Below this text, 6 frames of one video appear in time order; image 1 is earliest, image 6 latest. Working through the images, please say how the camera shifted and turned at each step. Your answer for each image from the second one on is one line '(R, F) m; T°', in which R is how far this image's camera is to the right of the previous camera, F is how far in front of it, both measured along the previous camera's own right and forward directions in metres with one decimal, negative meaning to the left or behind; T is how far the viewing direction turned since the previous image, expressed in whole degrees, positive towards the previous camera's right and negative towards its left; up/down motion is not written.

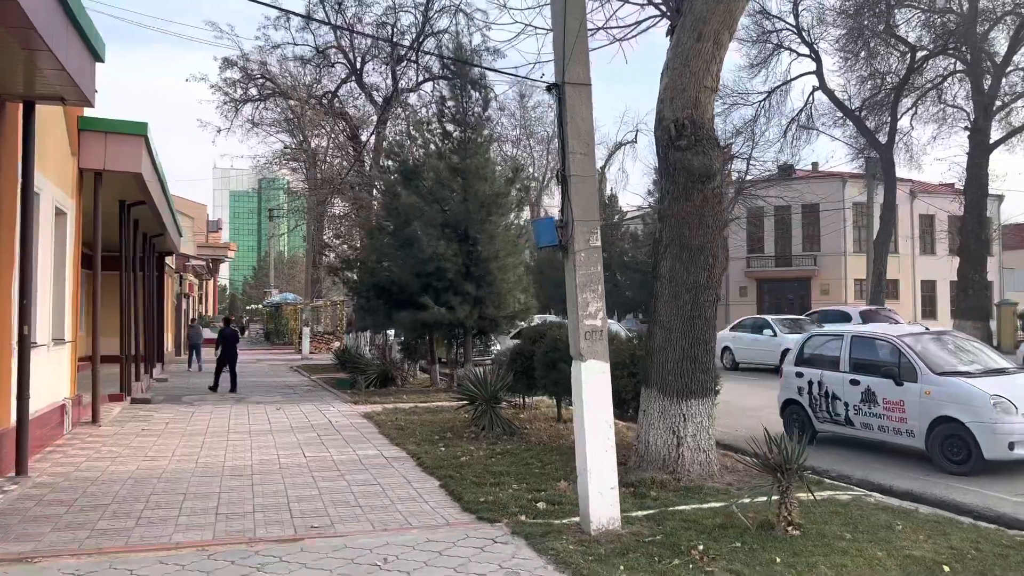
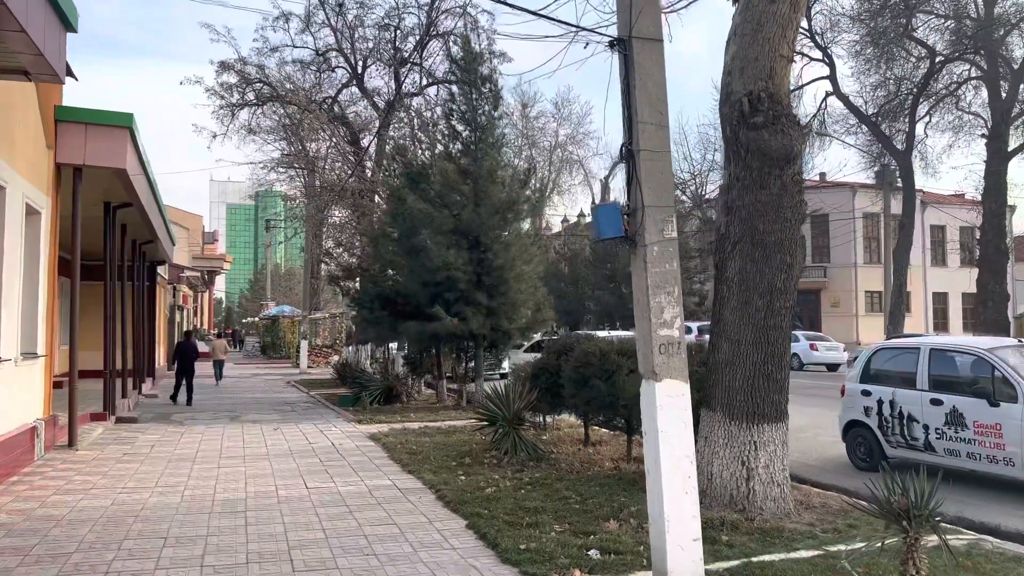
(-0.4, +1.2) m; 0°
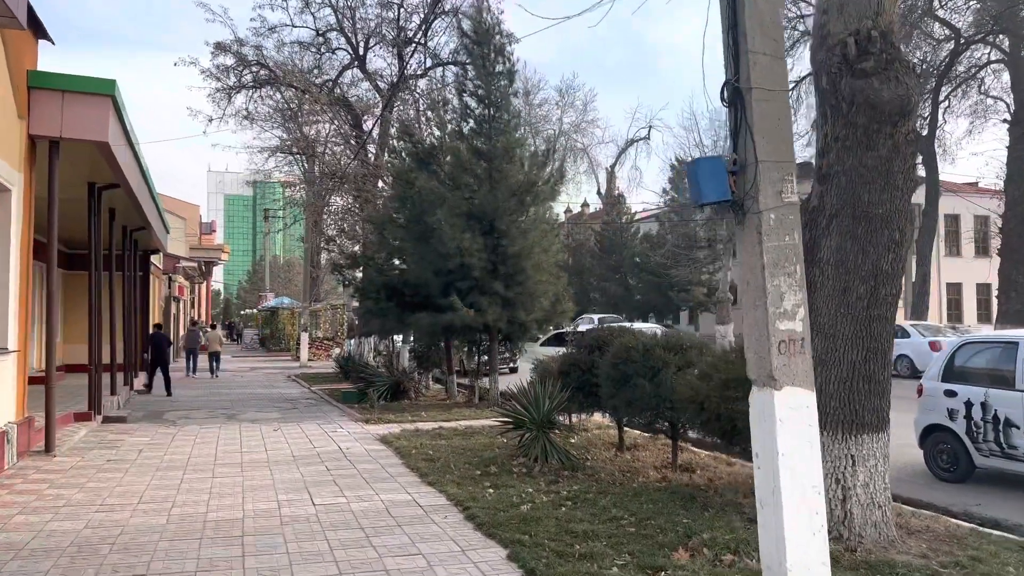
(-0.3, +1.1) m; 0°
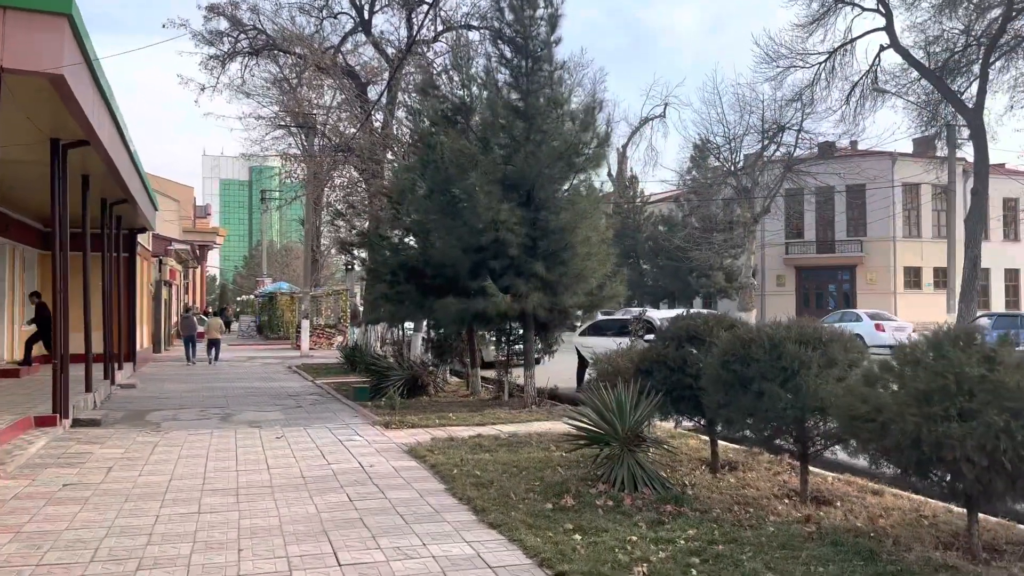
(-0.7, +2.1) m; 0°
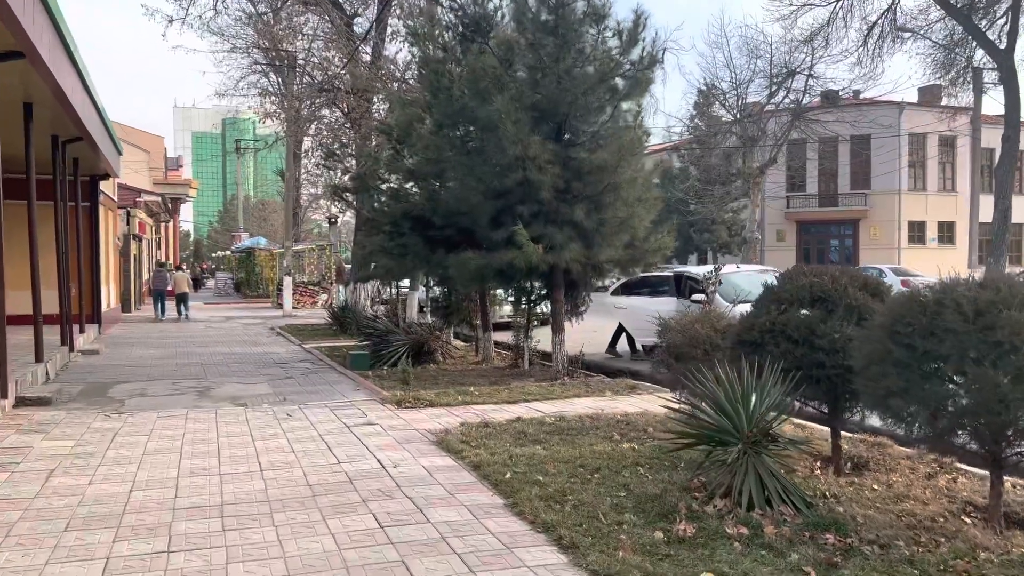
(-0.7, +1.9) m; +2°
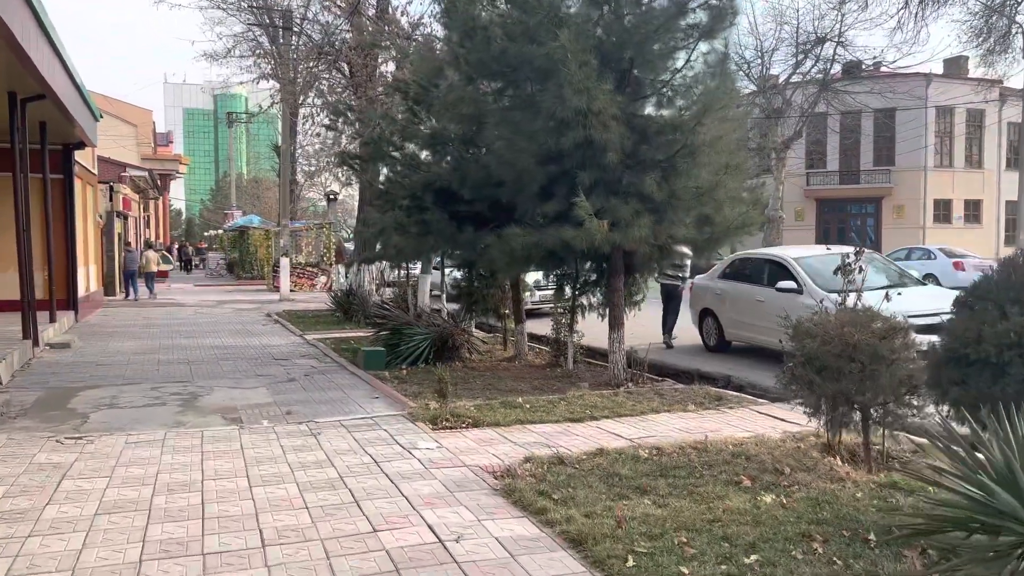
(-0.6, +2.0) m; 0°
